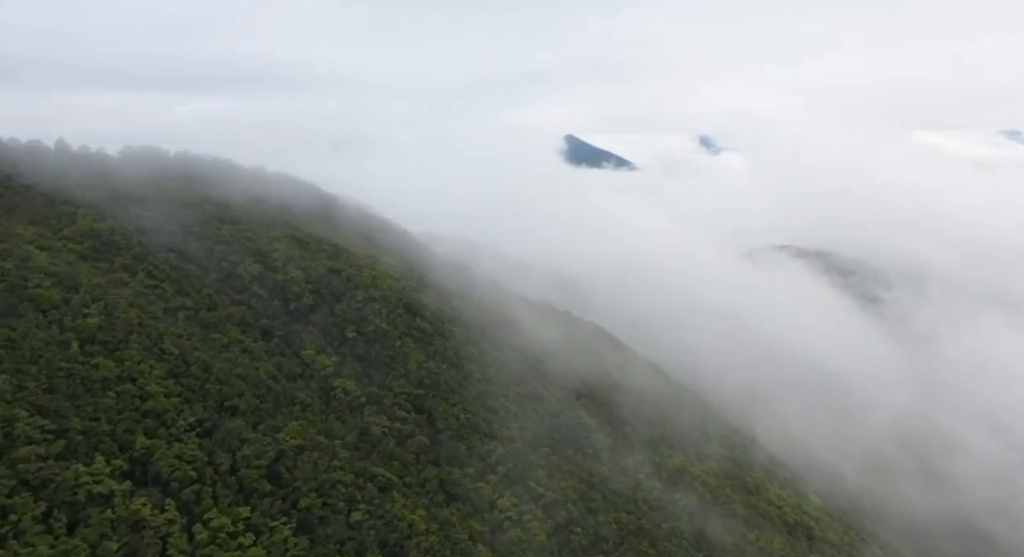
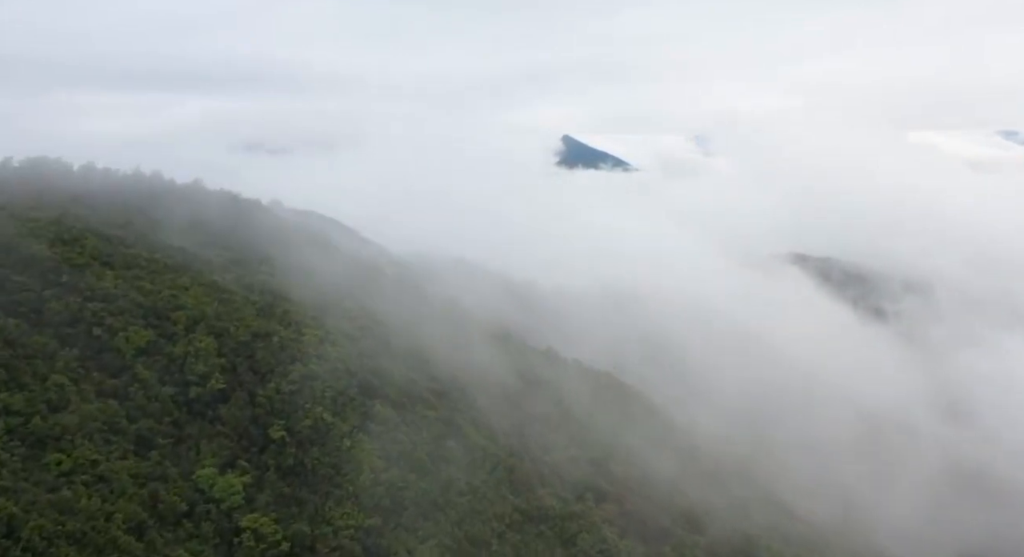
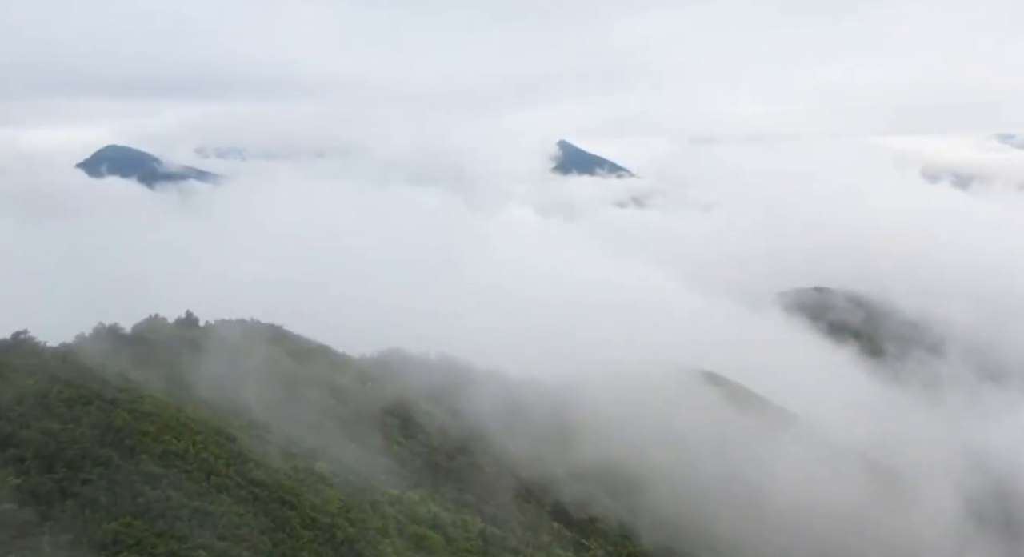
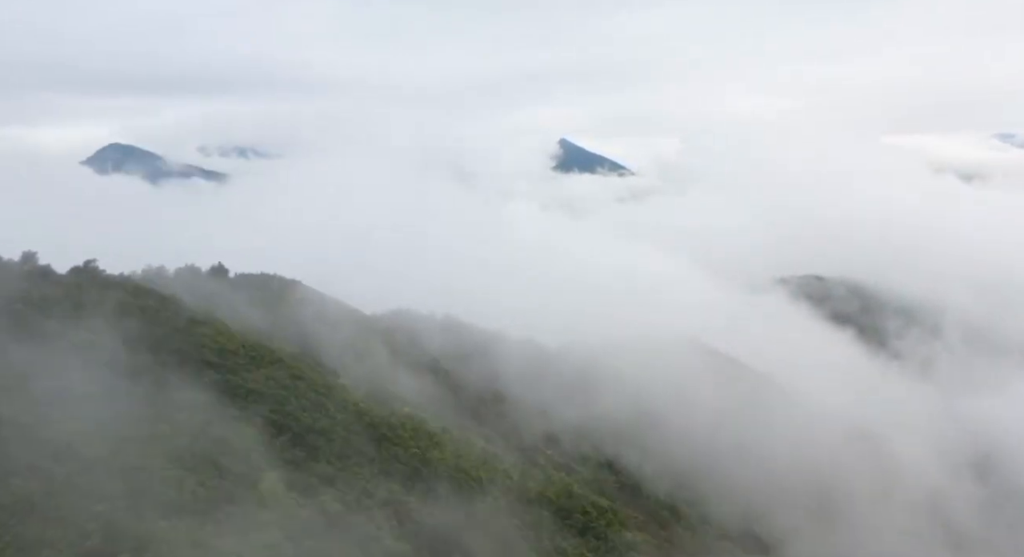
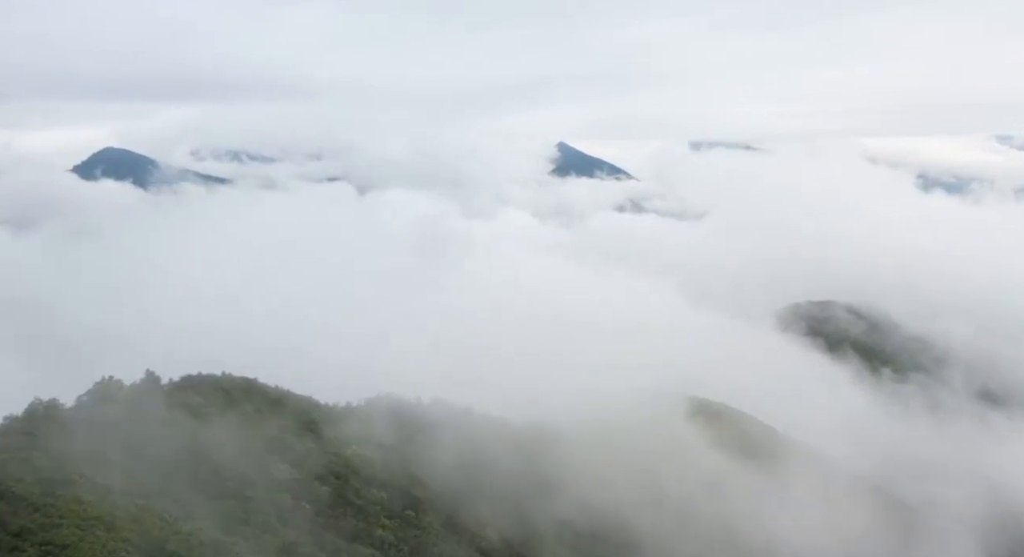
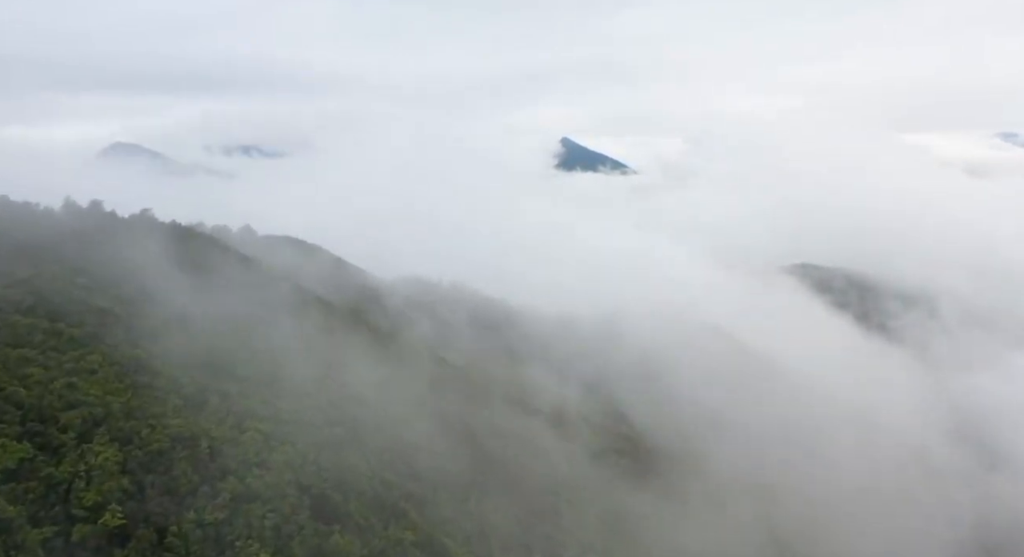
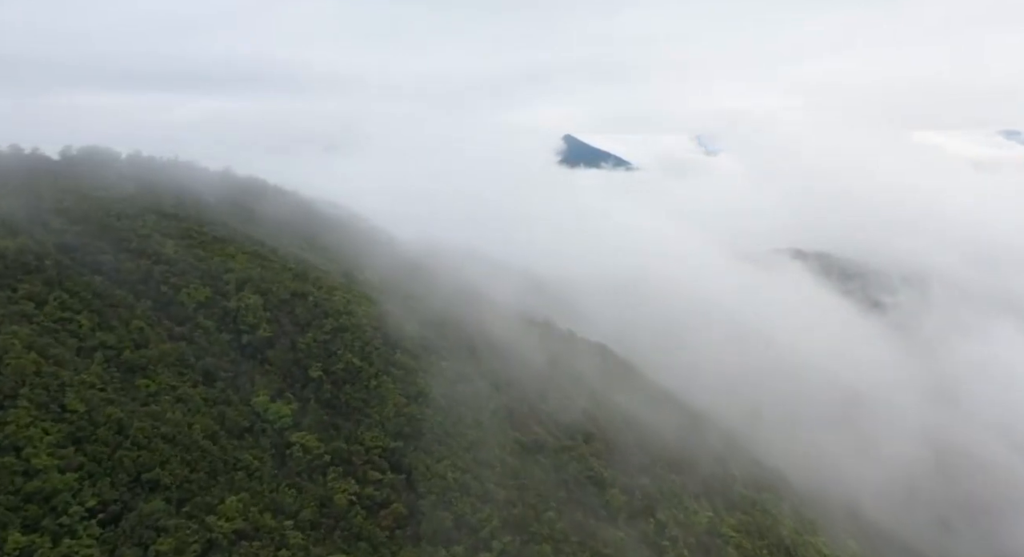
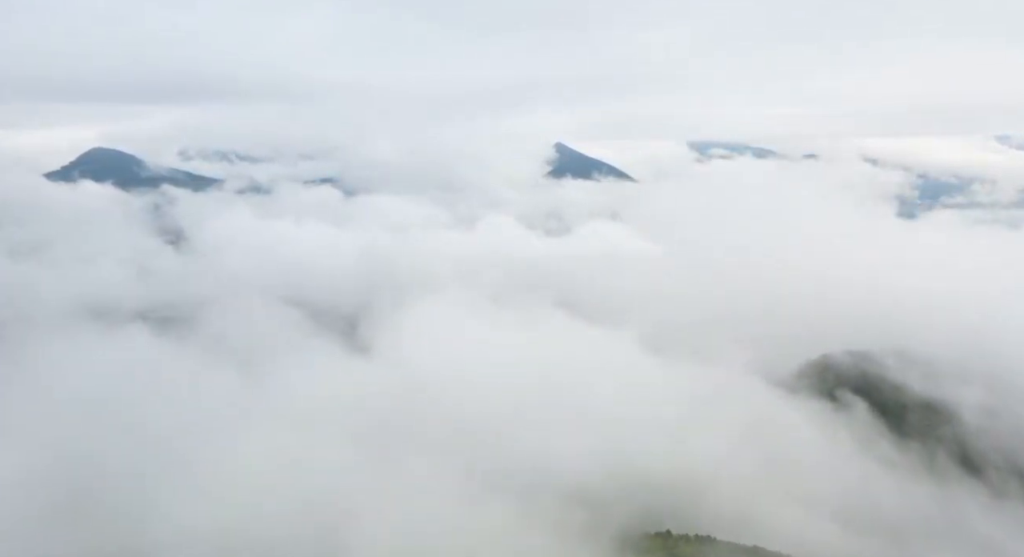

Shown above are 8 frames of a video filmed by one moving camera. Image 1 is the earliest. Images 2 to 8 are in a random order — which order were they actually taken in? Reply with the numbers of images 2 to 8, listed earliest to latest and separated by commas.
7, 2, 6, 4, 3, 5, 8
